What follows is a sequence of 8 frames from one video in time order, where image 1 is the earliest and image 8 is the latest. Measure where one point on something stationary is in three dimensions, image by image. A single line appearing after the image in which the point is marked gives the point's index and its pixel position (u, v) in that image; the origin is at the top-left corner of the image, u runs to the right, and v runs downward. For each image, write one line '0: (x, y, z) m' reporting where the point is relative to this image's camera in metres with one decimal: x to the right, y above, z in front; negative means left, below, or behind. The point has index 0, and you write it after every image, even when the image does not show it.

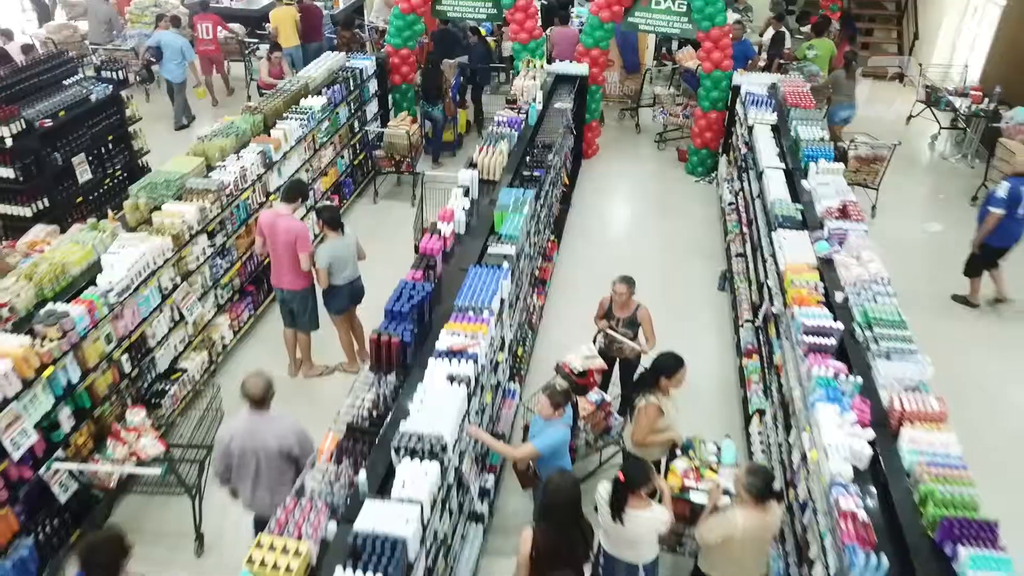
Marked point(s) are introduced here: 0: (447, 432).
0: (-0.3, -0.6, +4.0) m
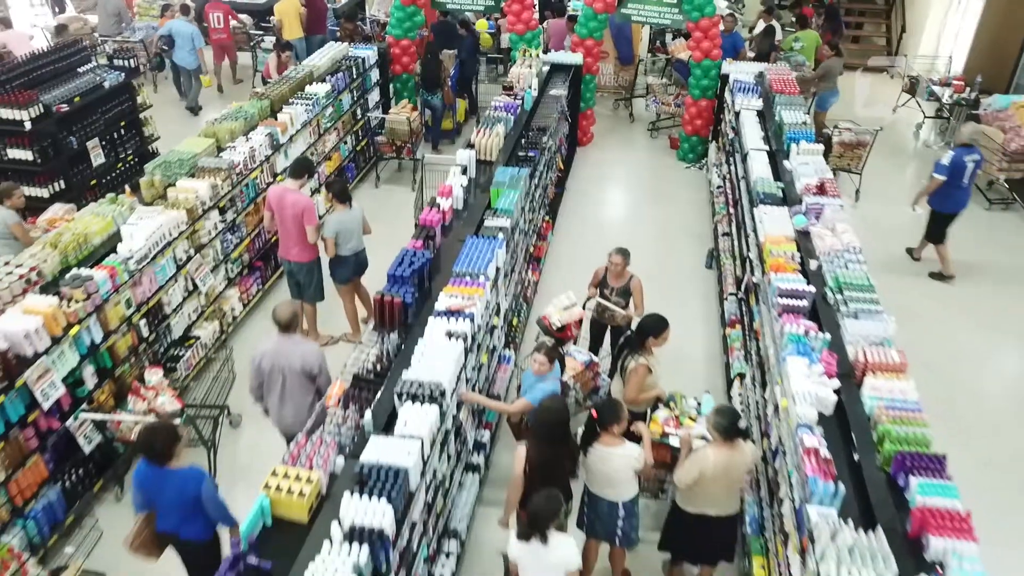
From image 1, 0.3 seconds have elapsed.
0: (-0.3, -0.4, +4.3) m
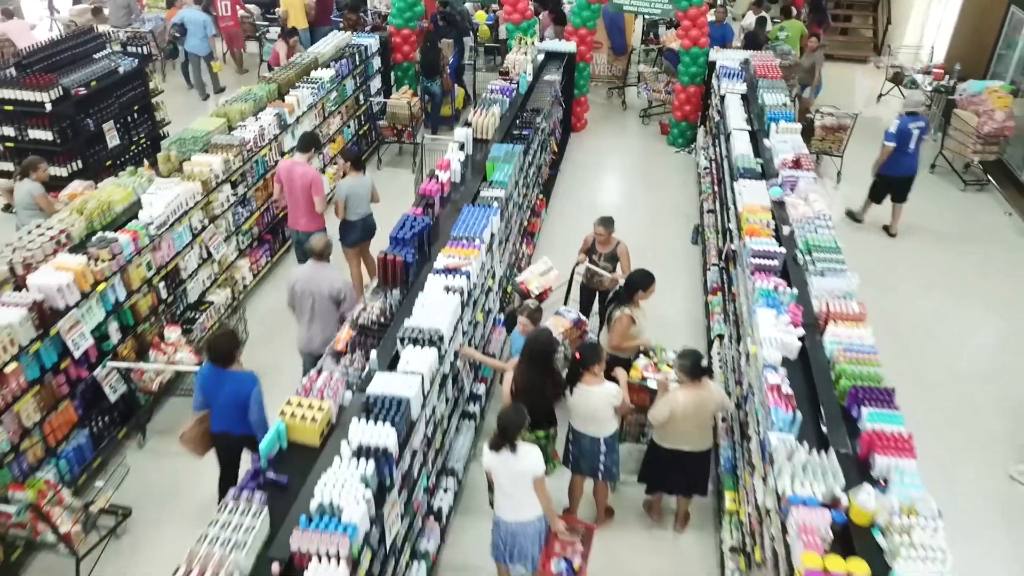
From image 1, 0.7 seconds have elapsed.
0: (-0.3, -0.2, +4.7) m
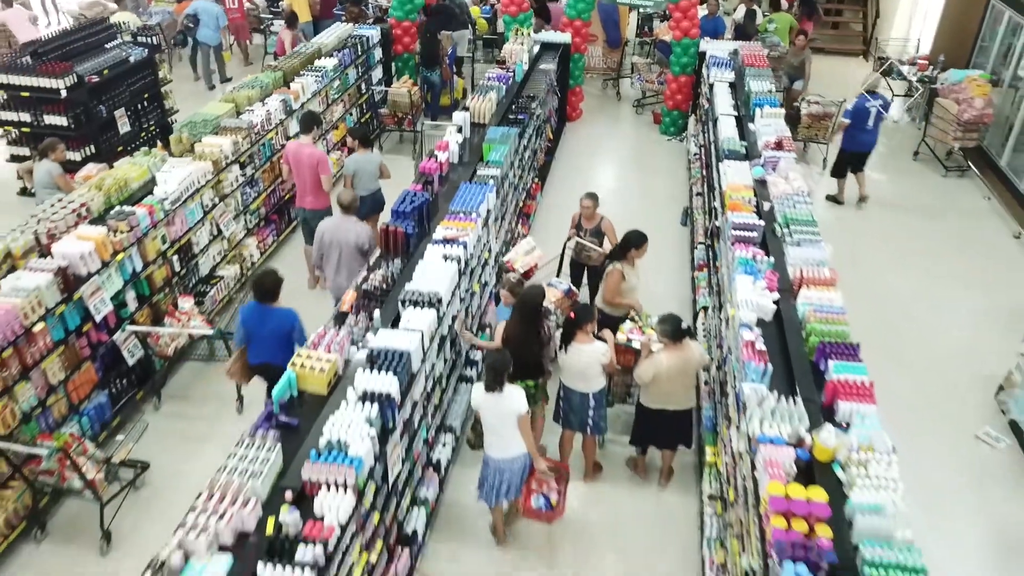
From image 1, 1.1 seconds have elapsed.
0: (-0.4, 0.0, +5.1) m
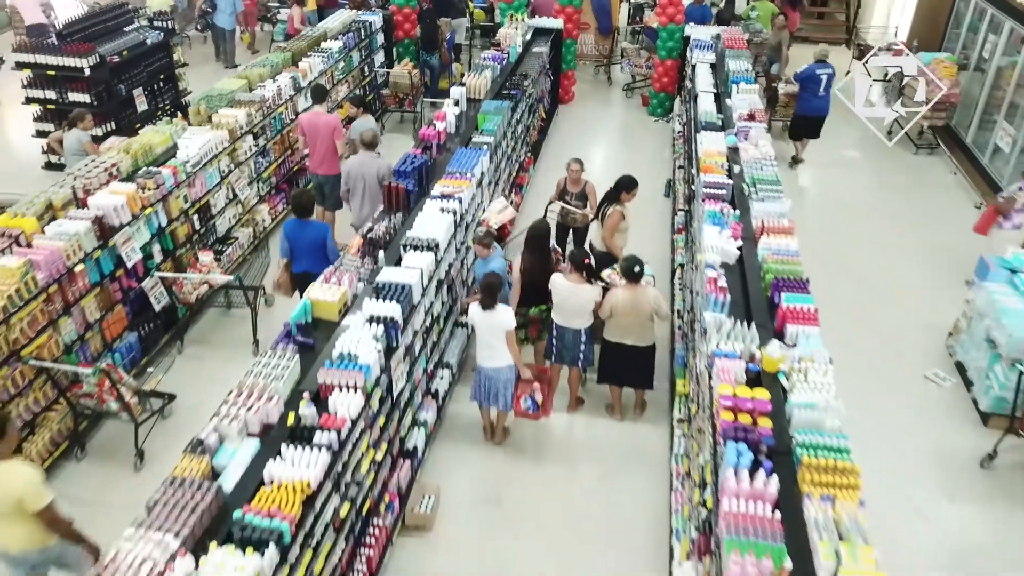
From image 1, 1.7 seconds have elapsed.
0: (-0.4, +0.3, +5.7) m
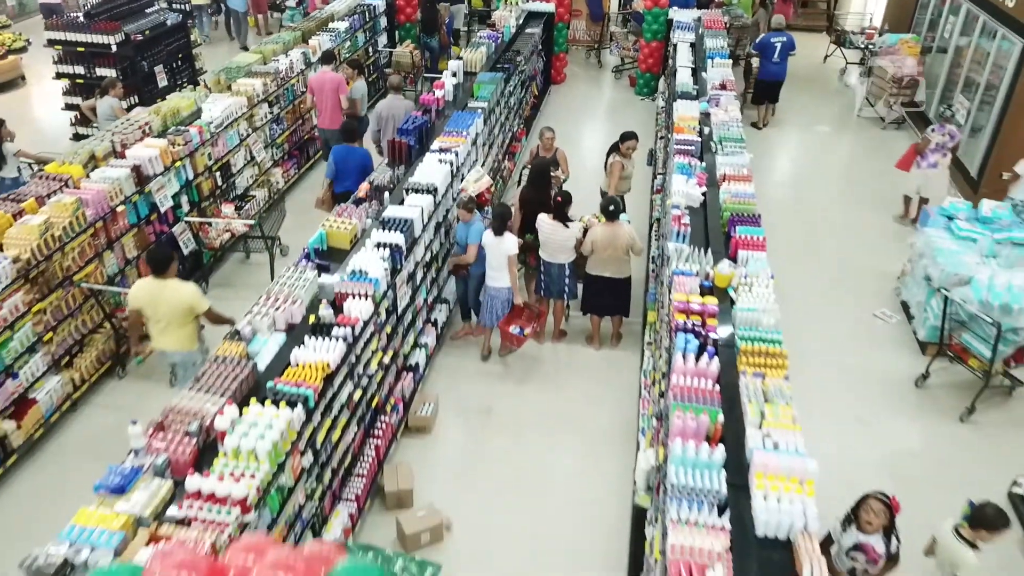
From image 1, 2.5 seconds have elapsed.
0: (-0.5, +0.7, +6.4) m
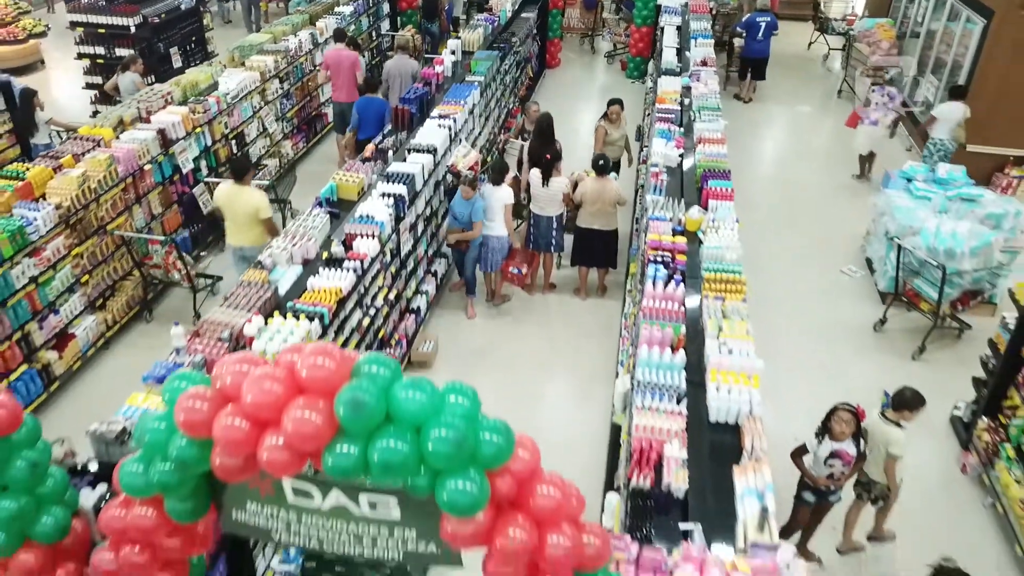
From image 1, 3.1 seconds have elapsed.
0: (-0.6, +1.1, +7.0) m
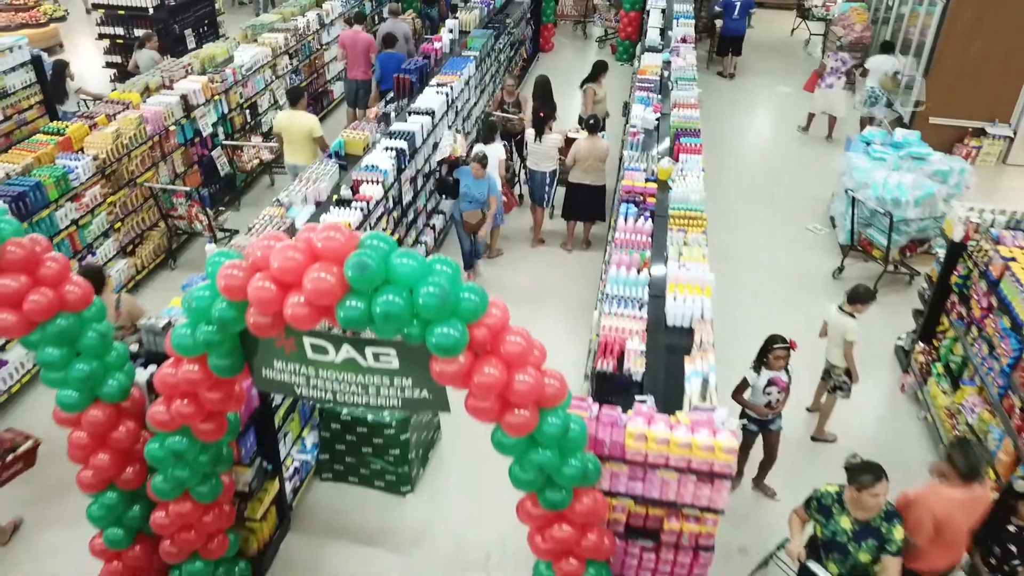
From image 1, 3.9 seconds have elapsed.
0: (-0.6, +1.5, +7.7) m
